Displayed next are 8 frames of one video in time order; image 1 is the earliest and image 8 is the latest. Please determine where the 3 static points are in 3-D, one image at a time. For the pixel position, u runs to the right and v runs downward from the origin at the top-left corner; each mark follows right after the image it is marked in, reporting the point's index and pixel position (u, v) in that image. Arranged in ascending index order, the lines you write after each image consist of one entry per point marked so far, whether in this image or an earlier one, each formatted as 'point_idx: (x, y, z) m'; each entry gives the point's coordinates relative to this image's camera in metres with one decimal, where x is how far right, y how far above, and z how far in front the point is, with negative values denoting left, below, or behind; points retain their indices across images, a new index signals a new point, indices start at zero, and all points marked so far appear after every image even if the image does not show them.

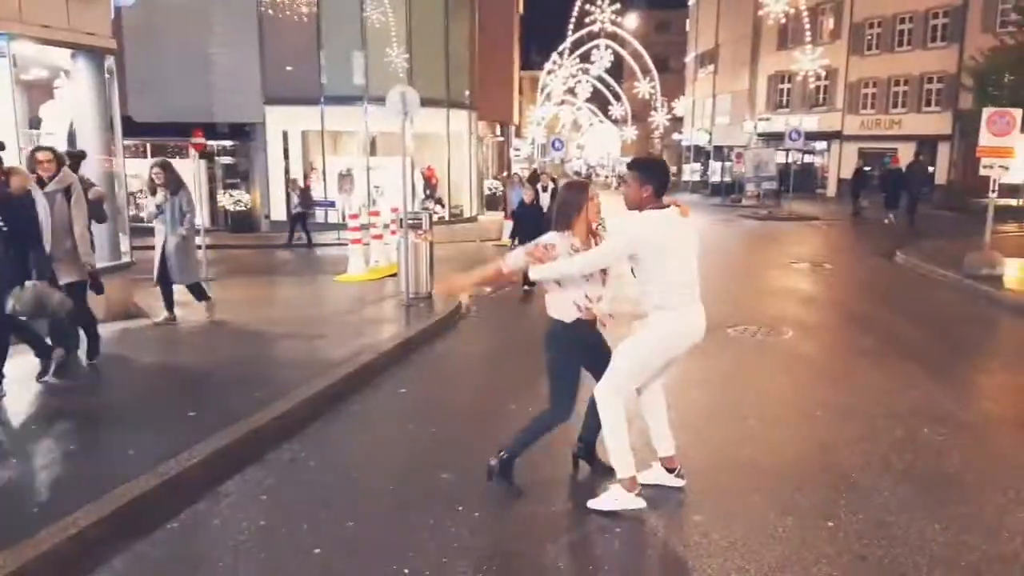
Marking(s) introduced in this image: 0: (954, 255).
0: (+8.8, +0.7, +17.0) m
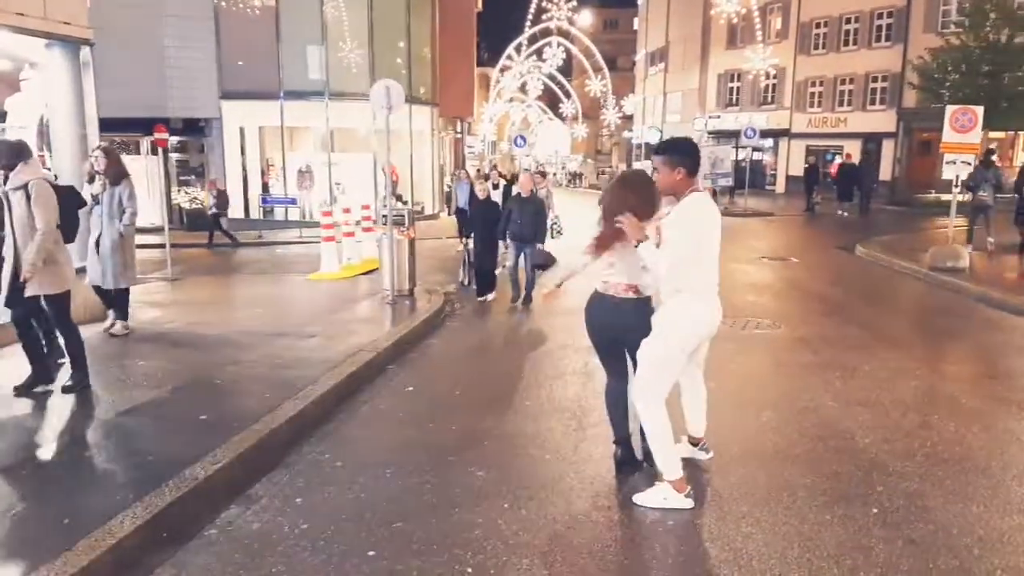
0: (+8.2, +0.9, +17.5) m
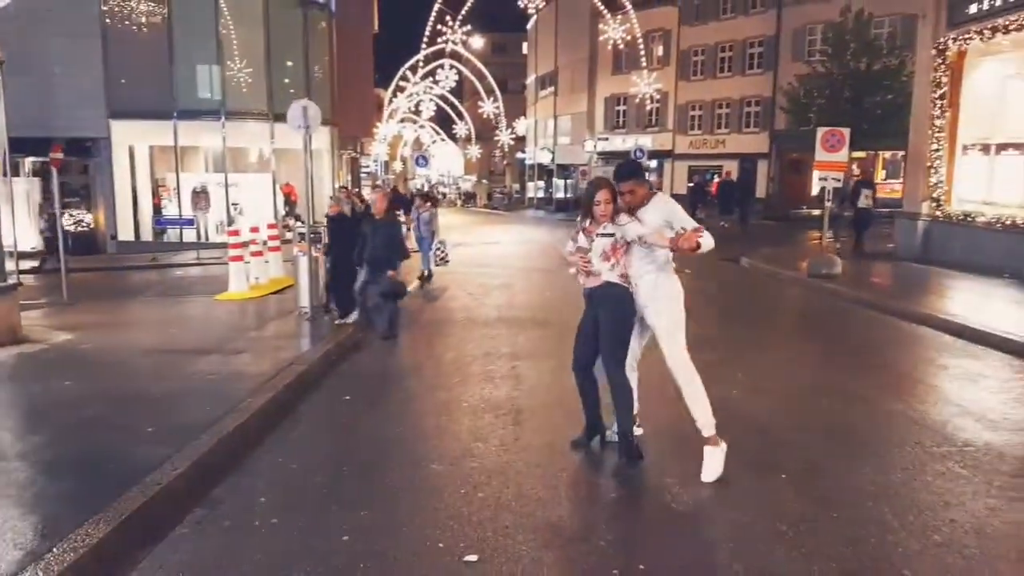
0: (+6.2, +0.7, +19.0) m
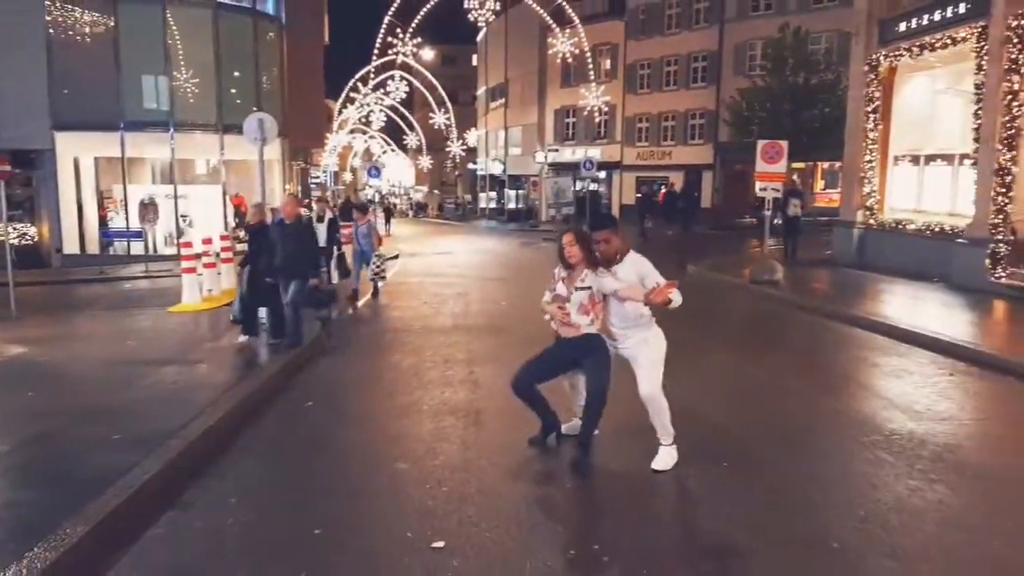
0: (+5.1, +0.5, +19.6) m
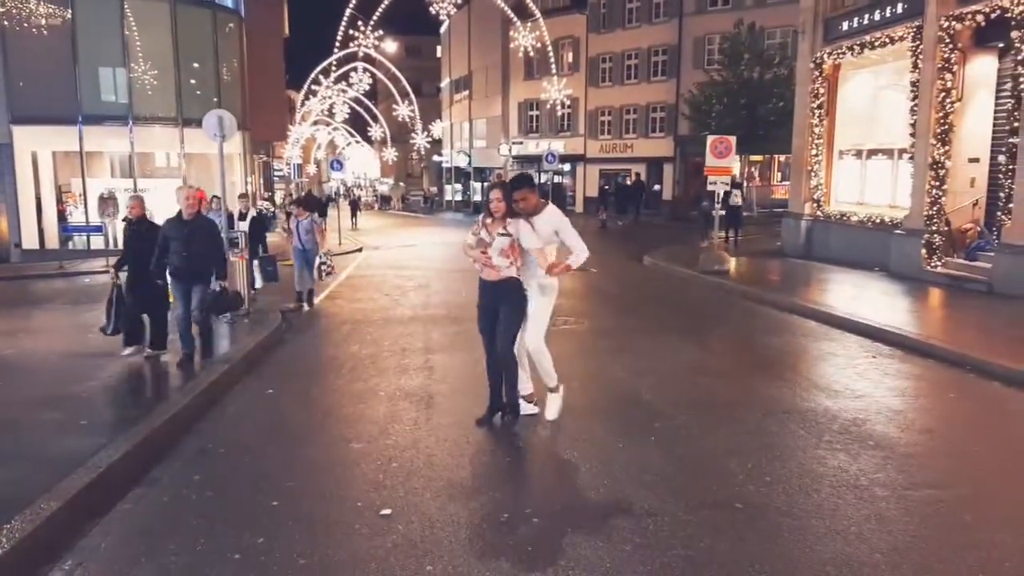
0: (+4.2, +0.8, +20.2) m
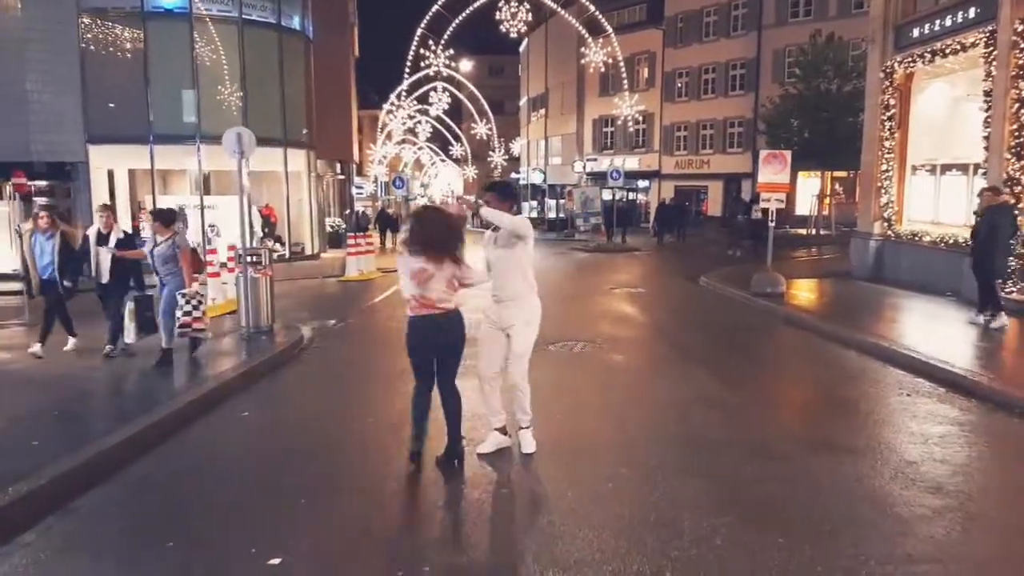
0: (+5.3, +0.3, +19.2) m
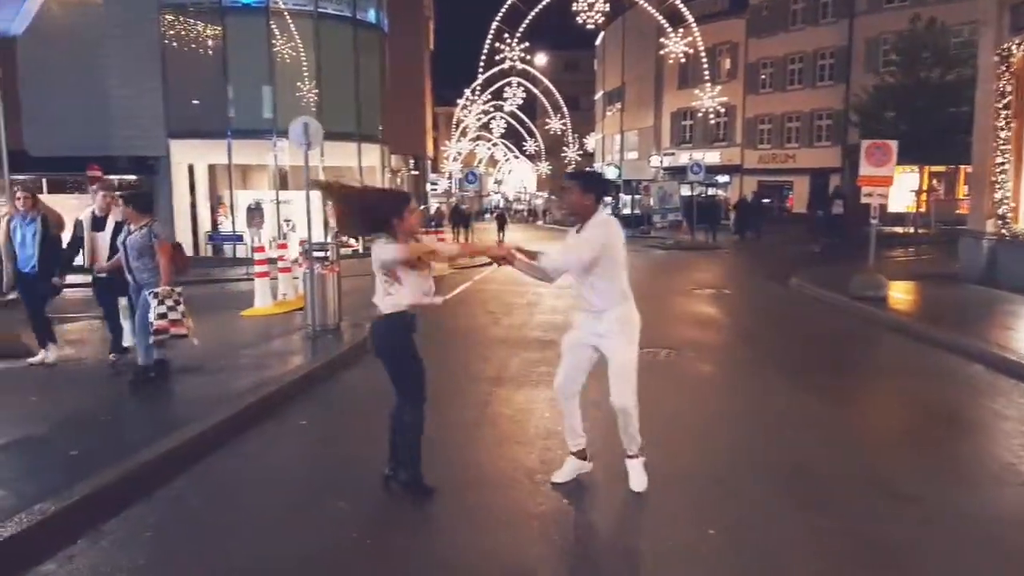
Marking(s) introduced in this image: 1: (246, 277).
0: (+6.9, +0.2, +17.9) m
1: (-7.0, +0.2, +21.5) m
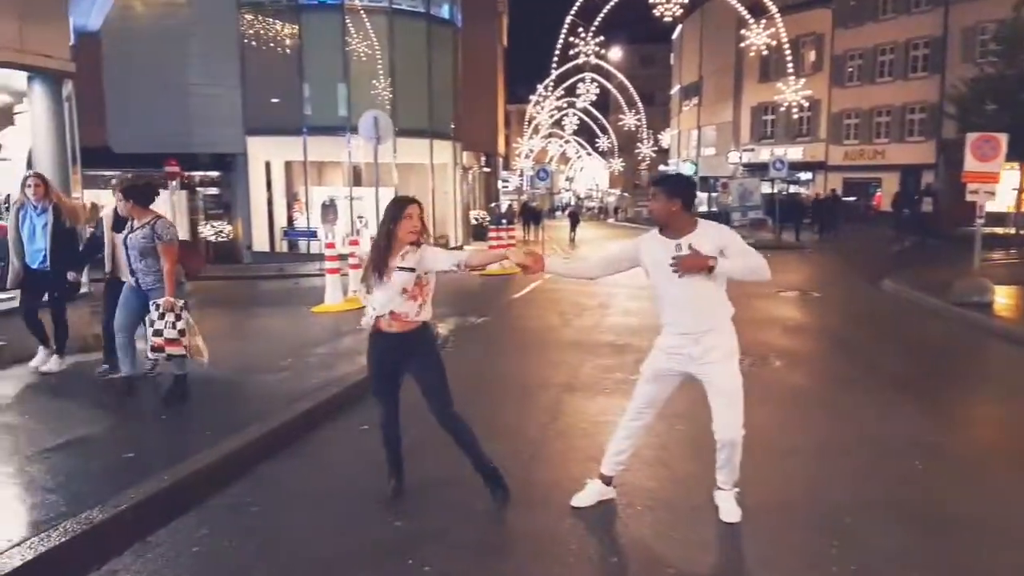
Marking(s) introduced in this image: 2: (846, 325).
0: (+8.4, +0.2, +16.7) m
1: (-5.2, +0.3, +21.6) m
2: (+5.0, -0.5, +12.7) m
